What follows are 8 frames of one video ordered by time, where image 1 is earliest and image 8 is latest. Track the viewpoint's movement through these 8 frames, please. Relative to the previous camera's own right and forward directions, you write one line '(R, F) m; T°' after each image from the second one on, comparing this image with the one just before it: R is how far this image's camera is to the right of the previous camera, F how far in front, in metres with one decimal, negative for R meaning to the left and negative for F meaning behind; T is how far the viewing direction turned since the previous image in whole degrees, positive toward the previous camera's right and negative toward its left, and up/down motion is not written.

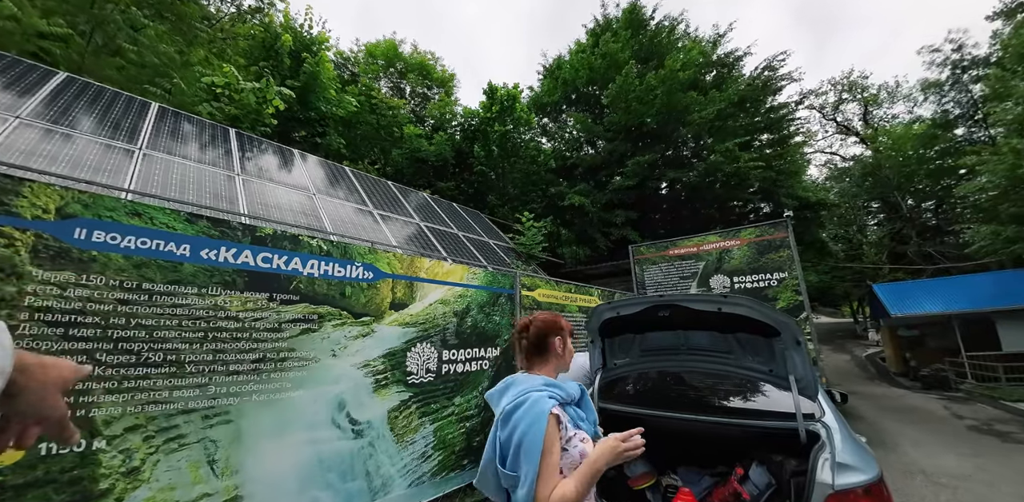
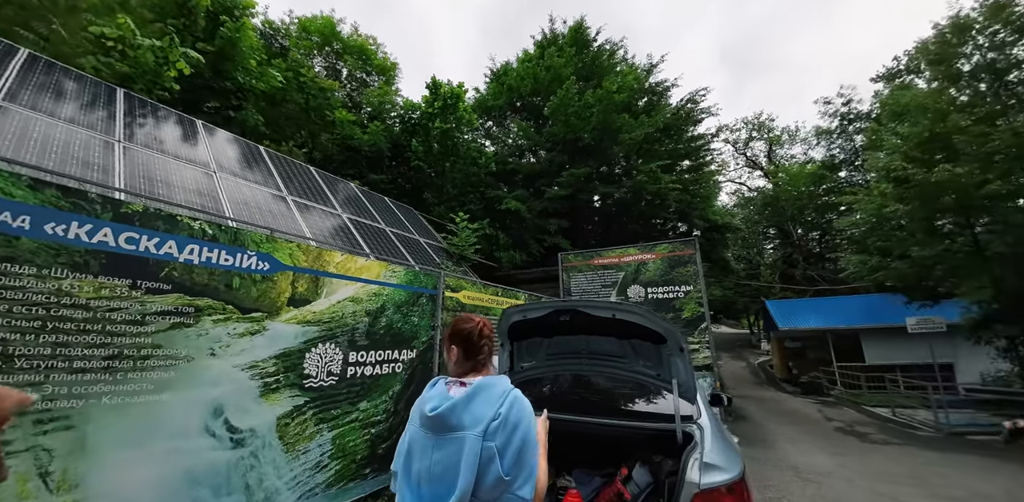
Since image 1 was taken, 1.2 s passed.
(+0.2, 0.0) m; +9°
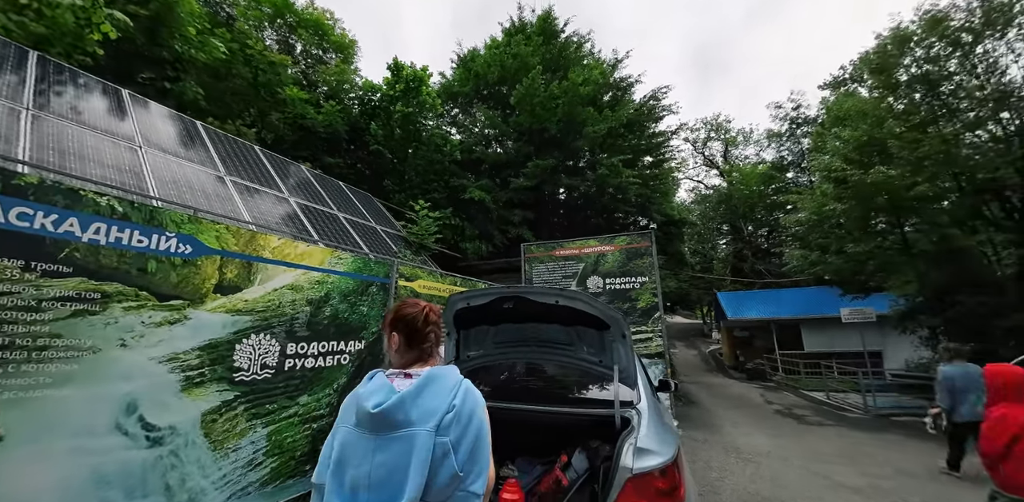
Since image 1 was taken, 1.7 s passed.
(+0.1, +0.1) m; +5°
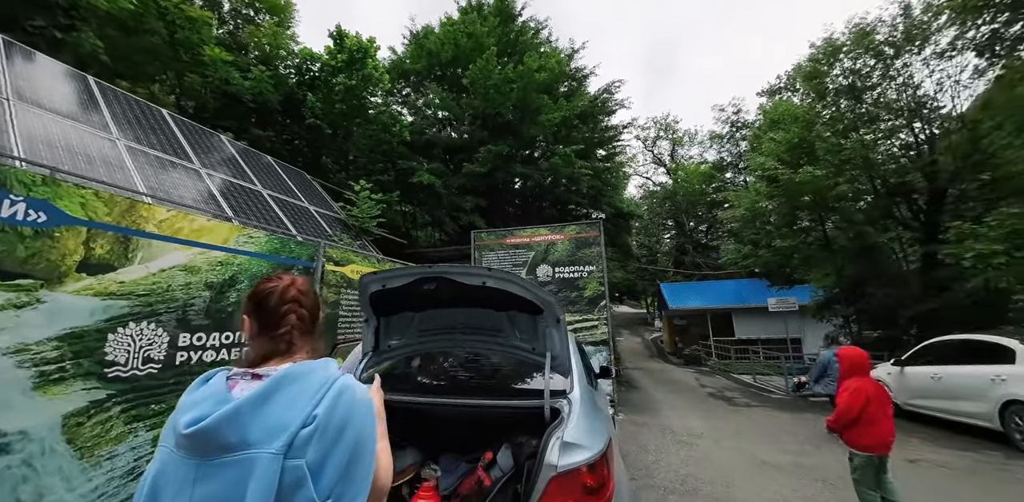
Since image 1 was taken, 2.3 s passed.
(+0.2, +0.2) m; +7°
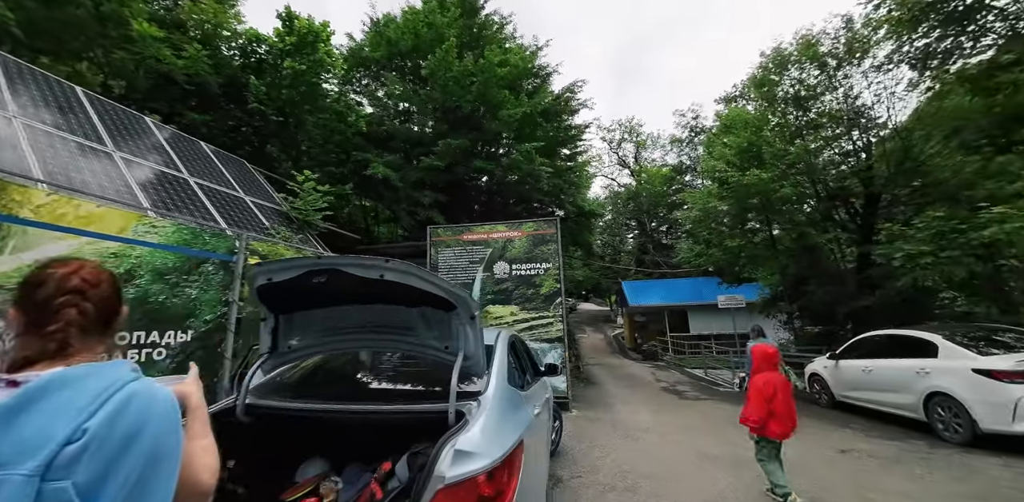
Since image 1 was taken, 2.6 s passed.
(+0.3, +0.1) m; +5°
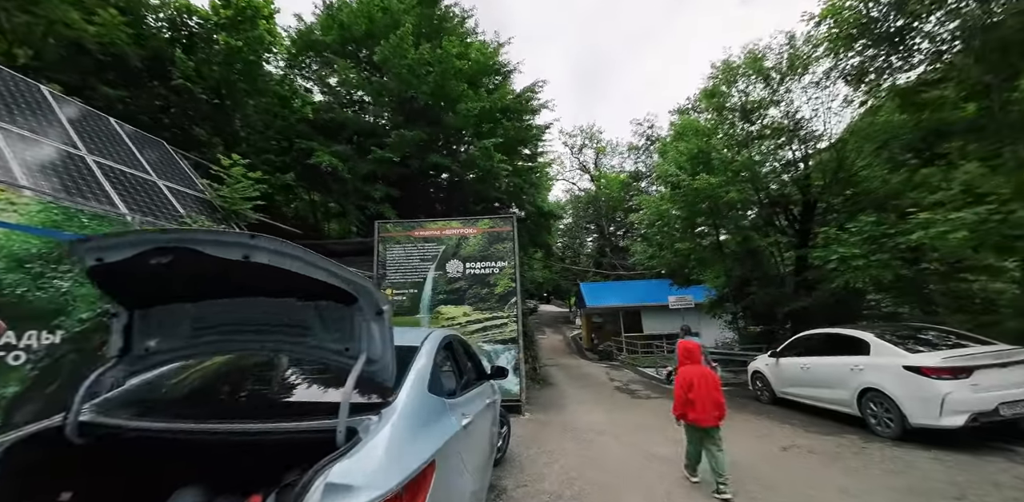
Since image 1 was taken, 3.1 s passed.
(+0.2, +0.3) m; +6°
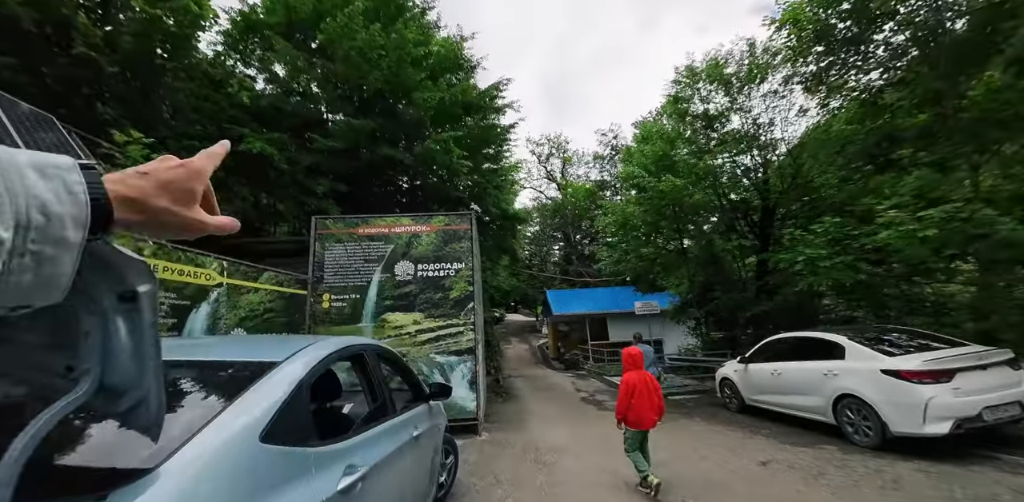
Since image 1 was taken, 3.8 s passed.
(+0.2, +0.7) m; +5°
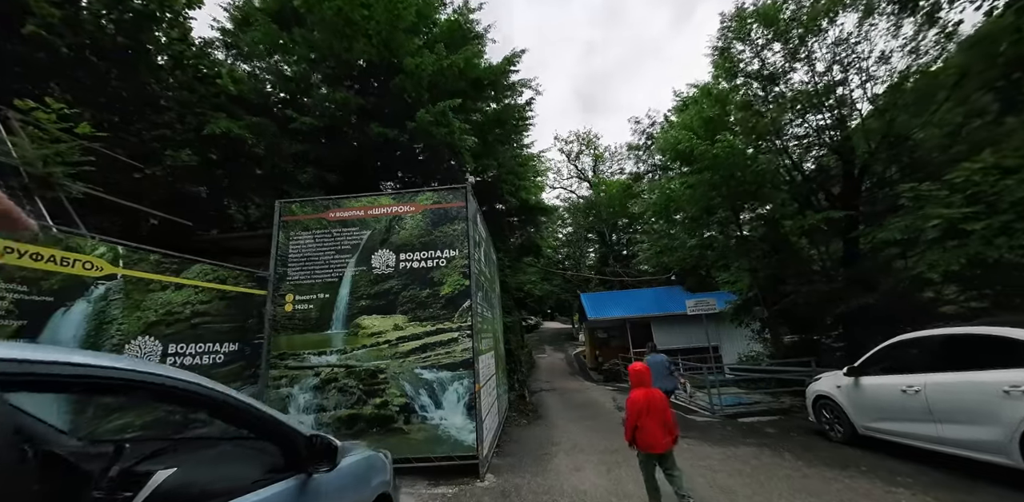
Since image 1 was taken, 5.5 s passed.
(+0.4, +1.6) m; -6°
